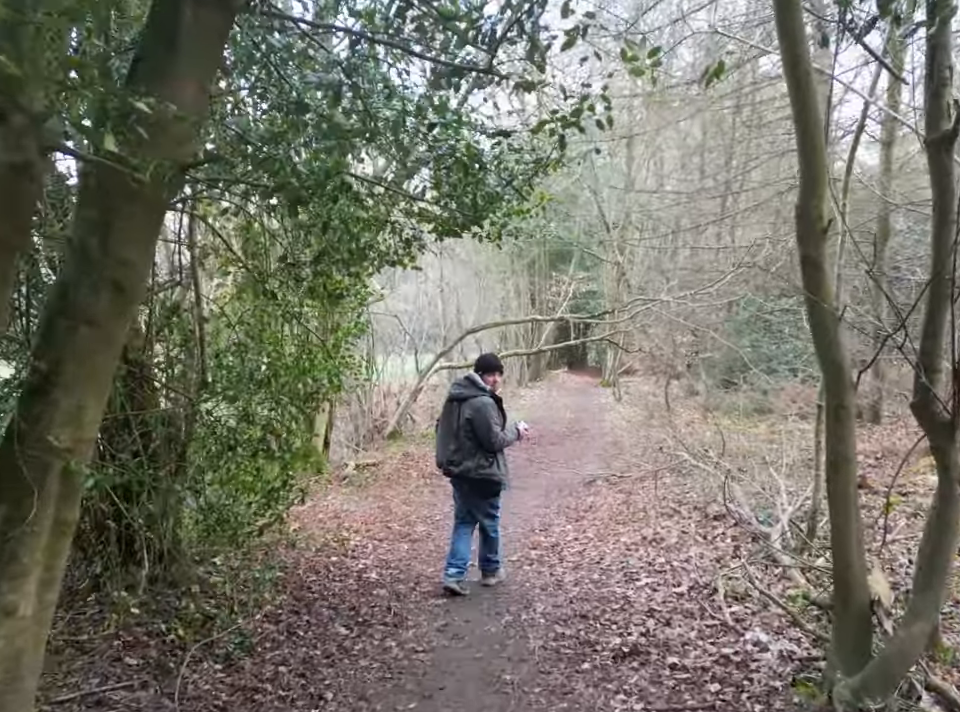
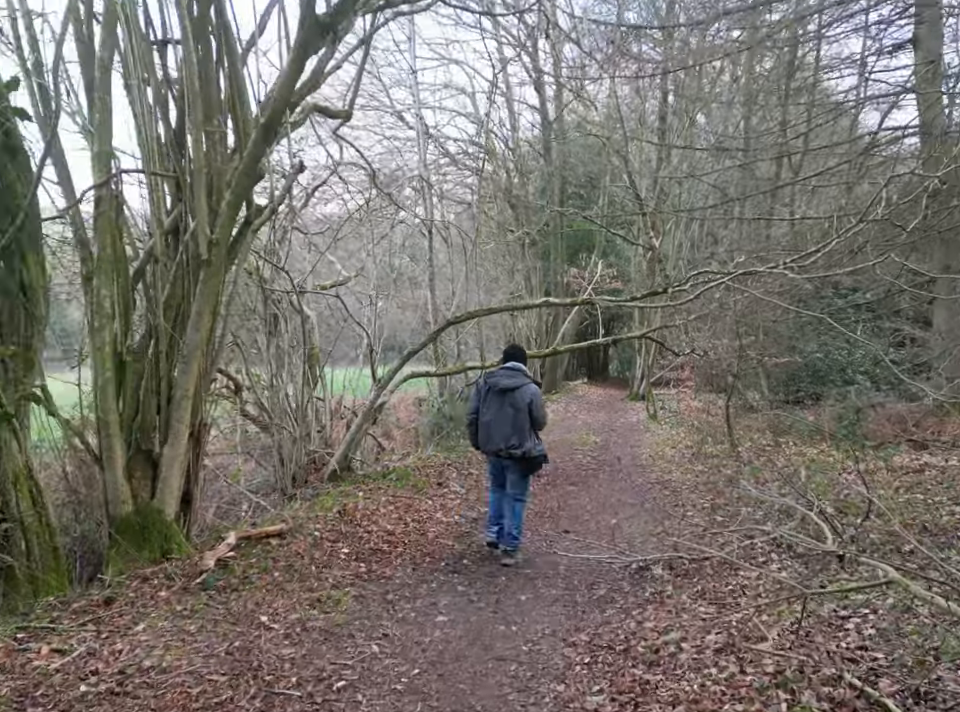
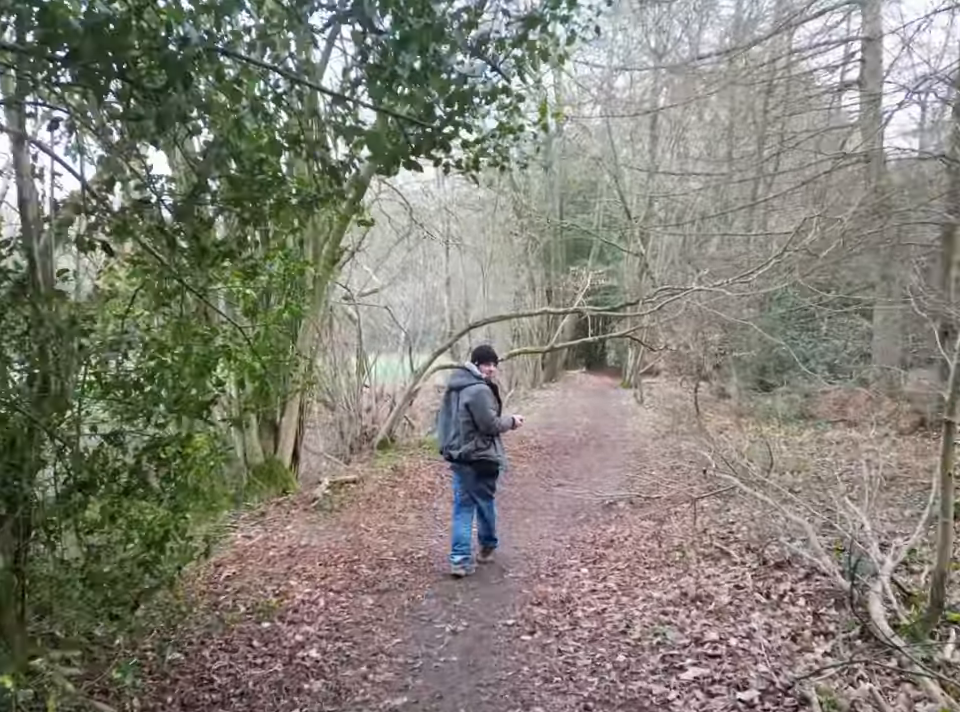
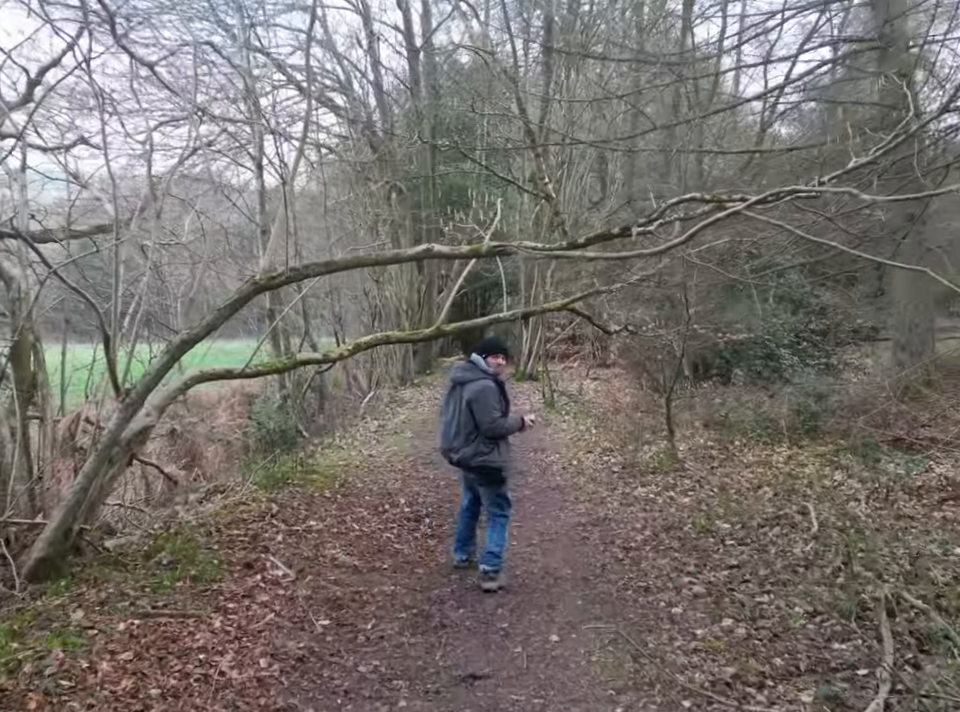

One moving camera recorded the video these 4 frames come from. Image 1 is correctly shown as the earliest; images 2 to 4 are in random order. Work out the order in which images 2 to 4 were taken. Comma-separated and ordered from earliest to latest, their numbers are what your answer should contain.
3, 2, 4
